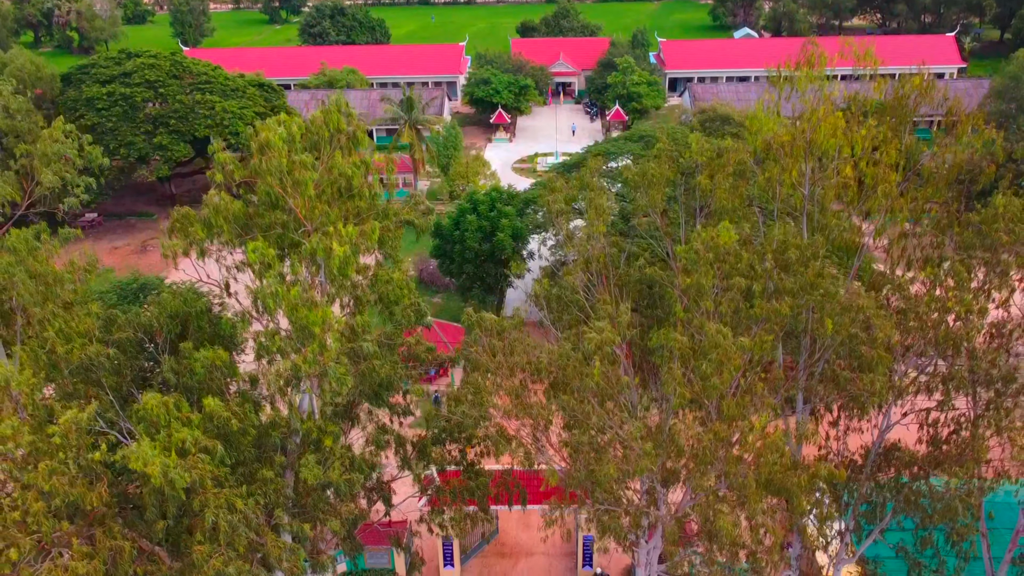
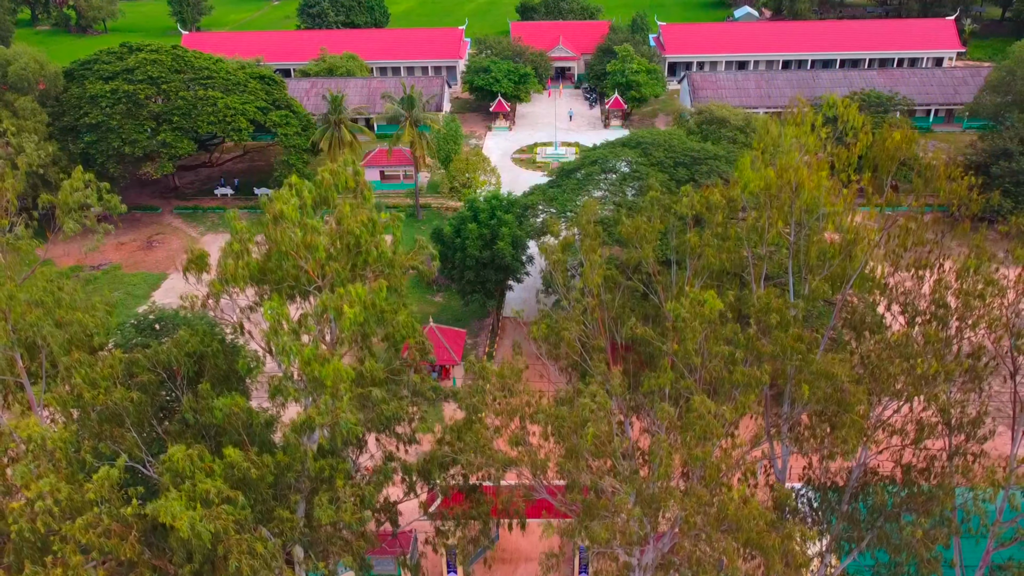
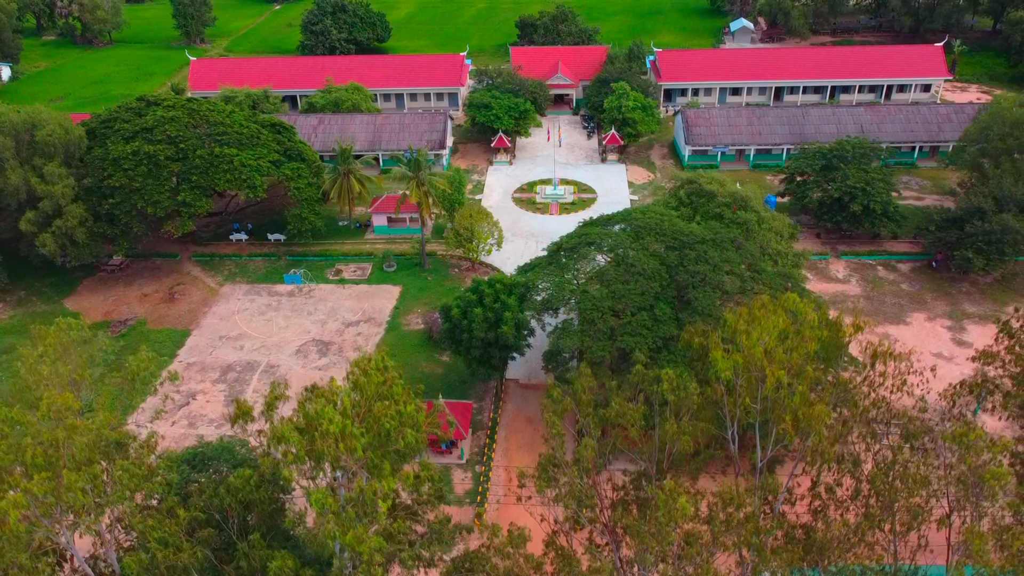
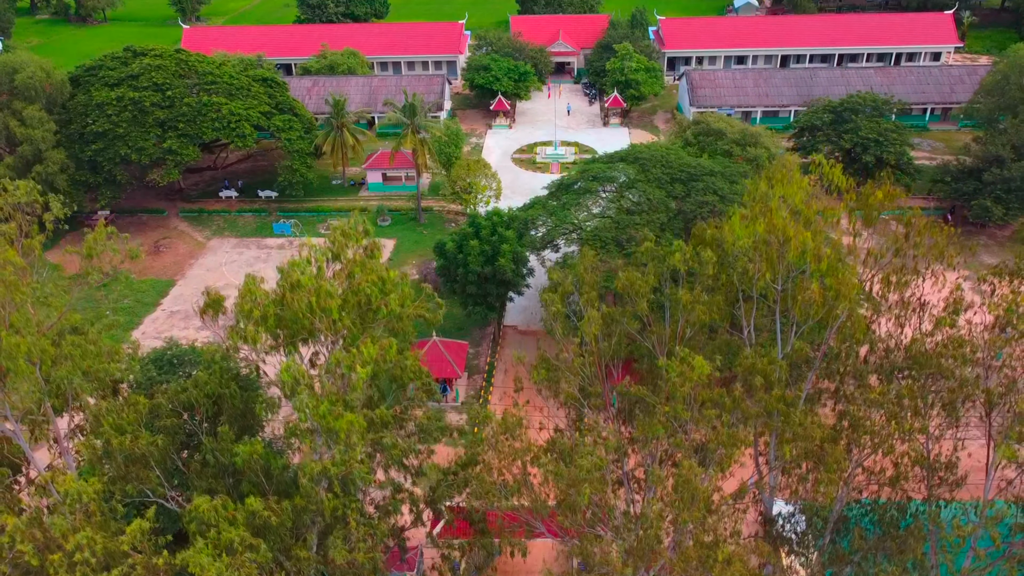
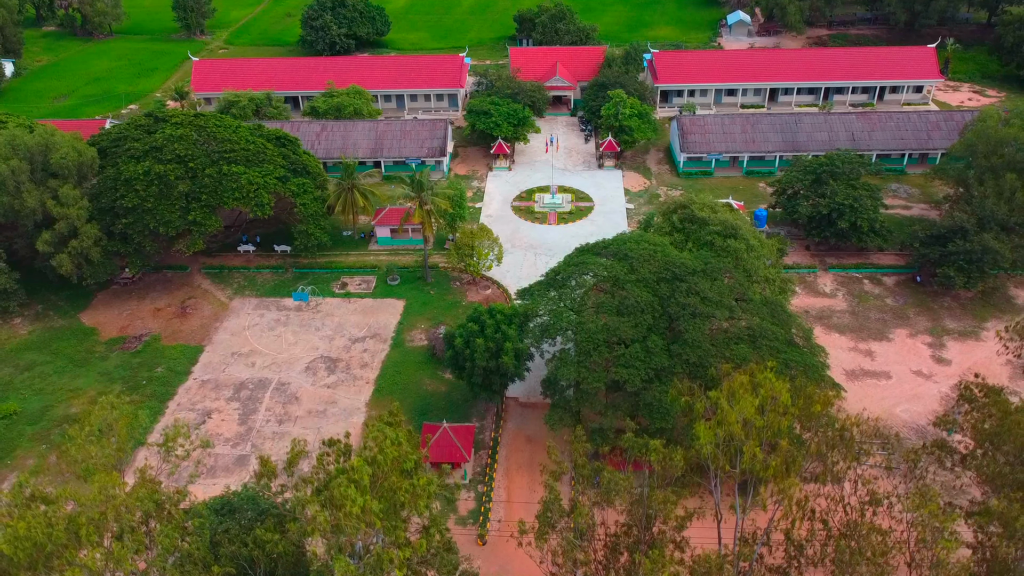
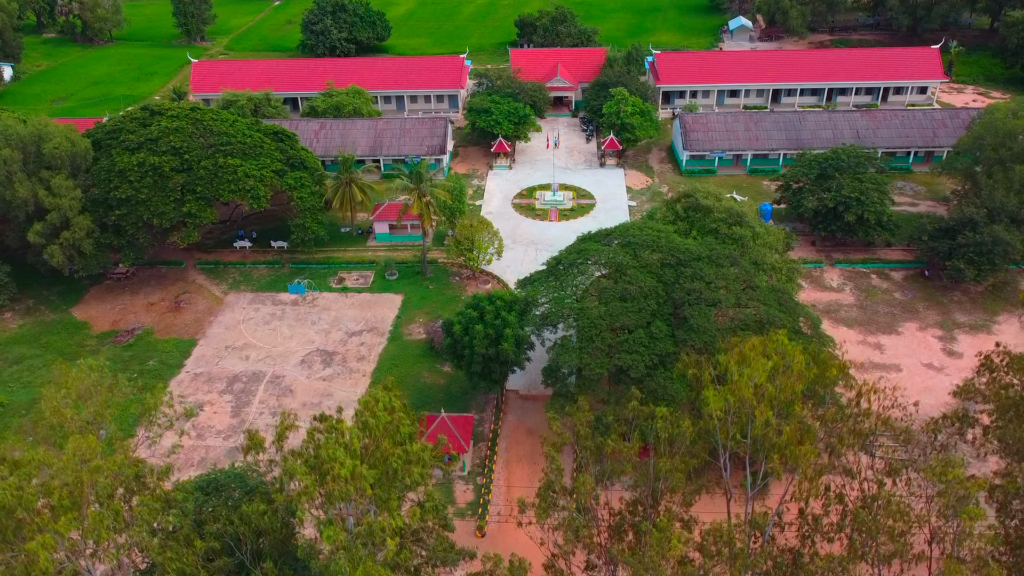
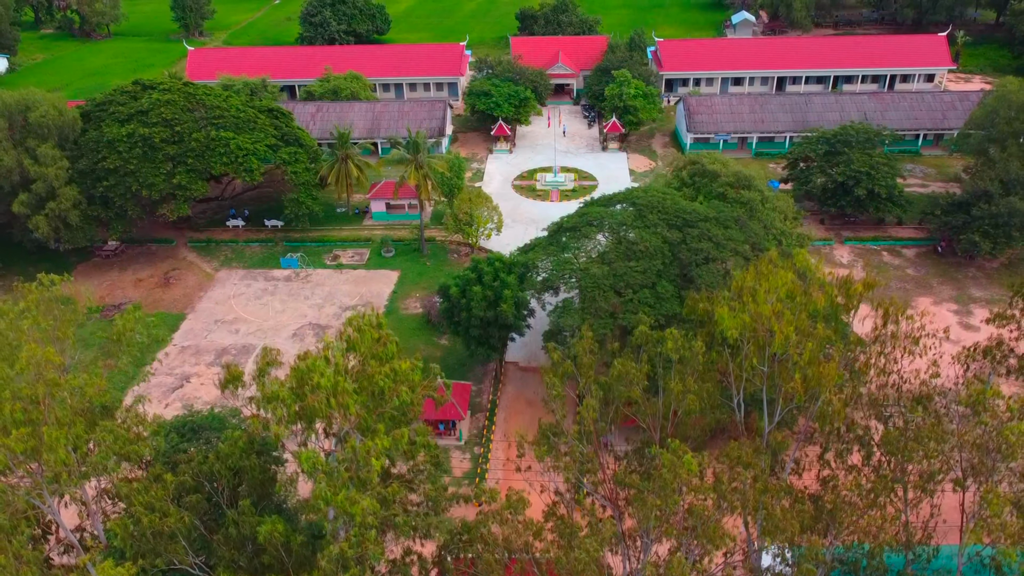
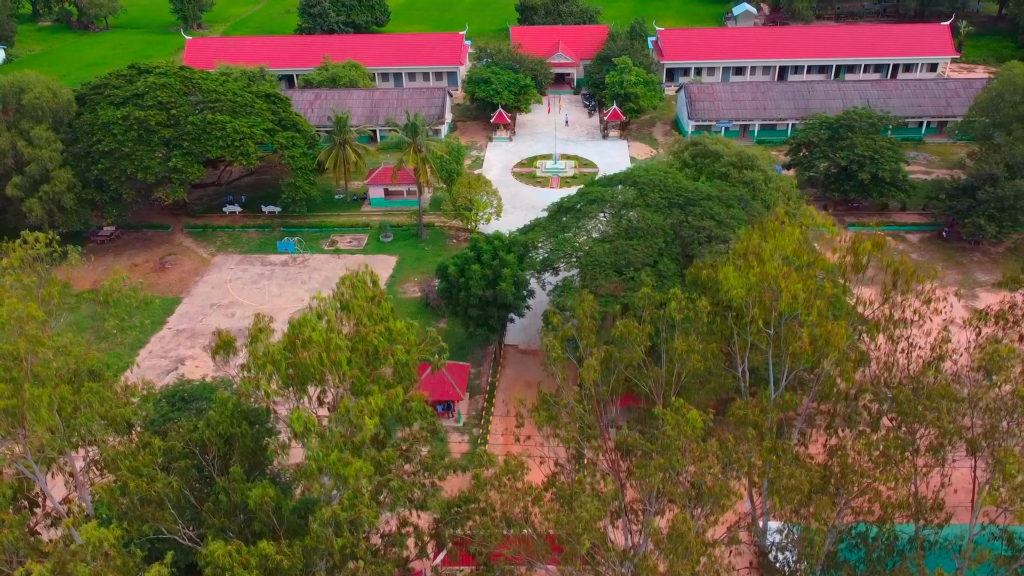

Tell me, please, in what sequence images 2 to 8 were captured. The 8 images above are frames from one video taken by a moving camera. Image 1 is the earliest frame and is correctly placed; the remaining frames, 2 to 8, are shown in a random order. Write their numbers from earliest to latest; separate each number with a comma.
2, 4, 8, 7, 3, 6, 5
